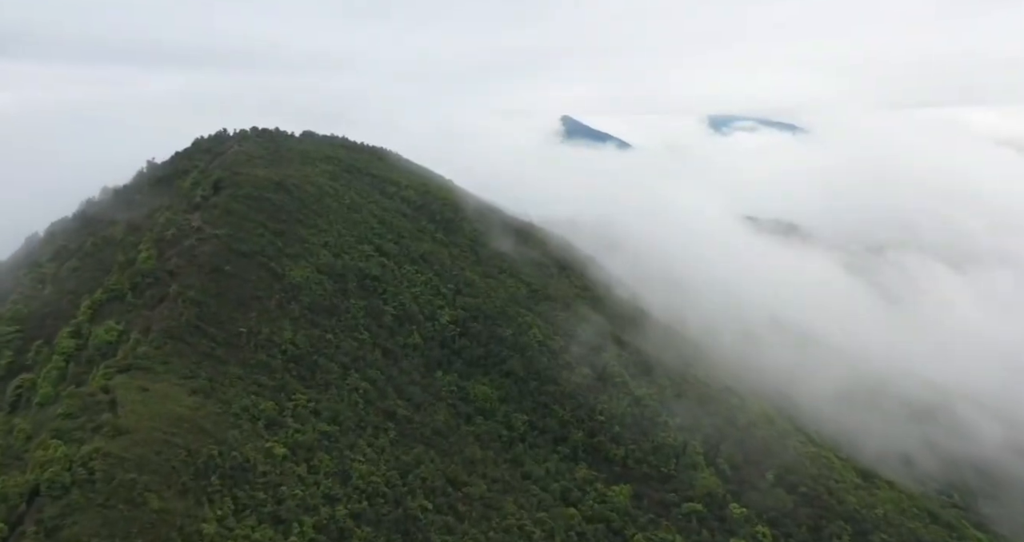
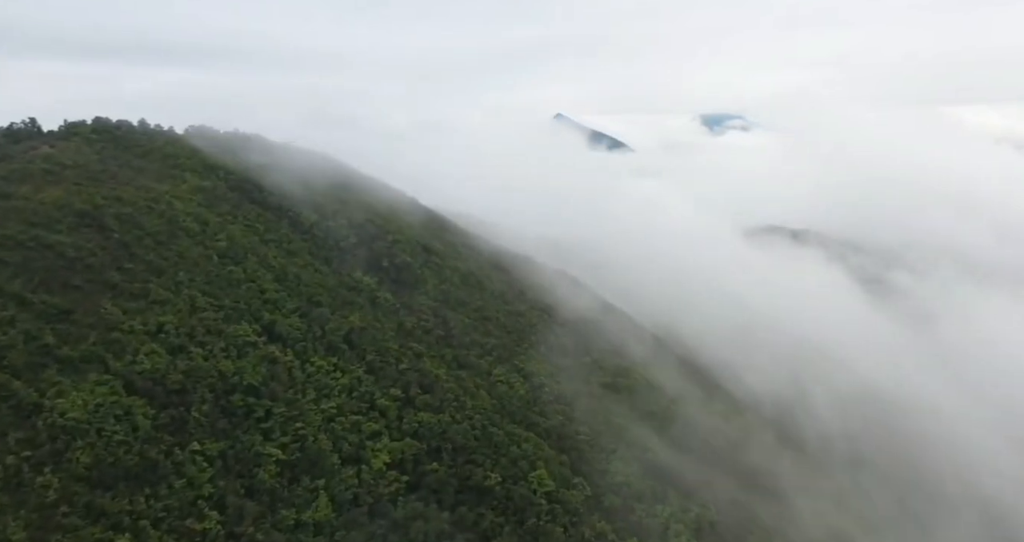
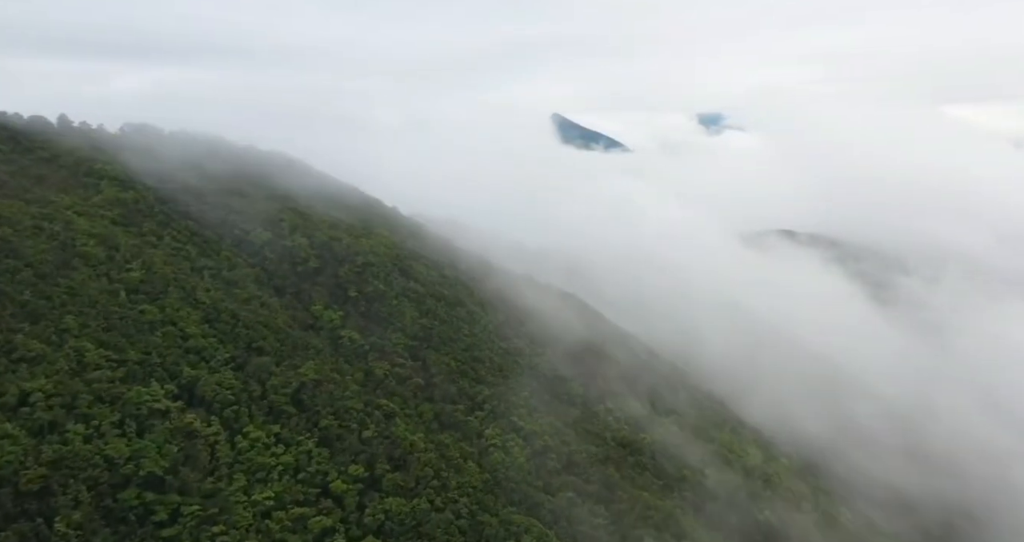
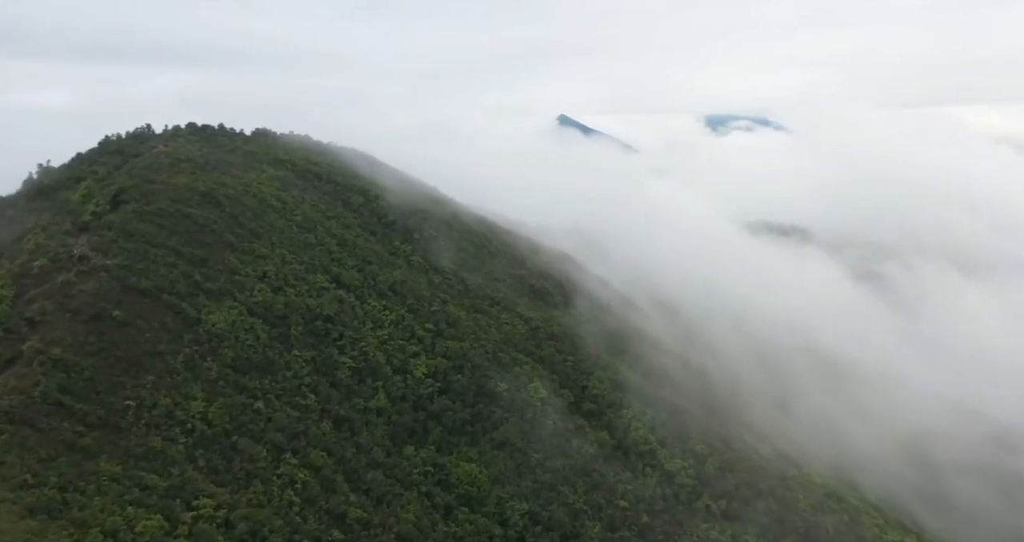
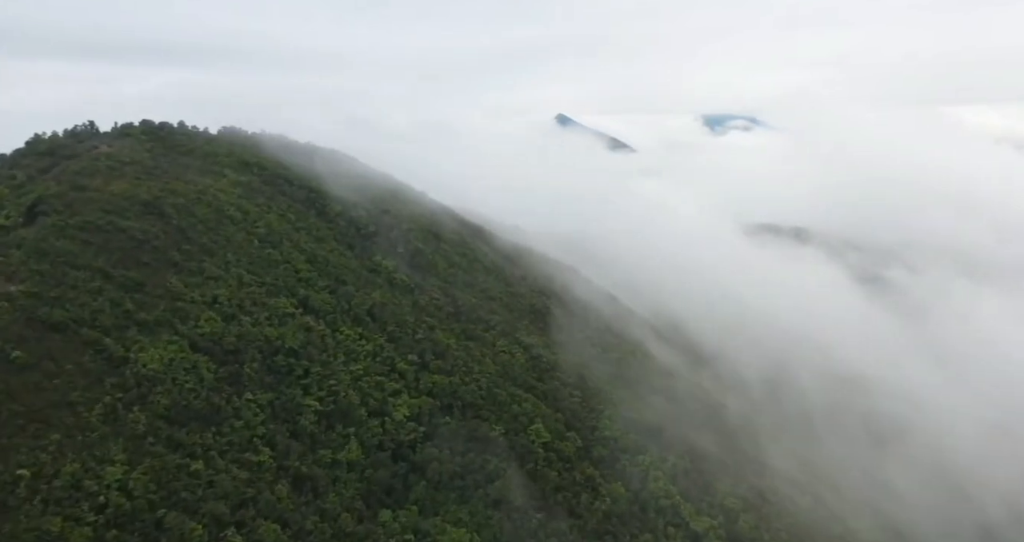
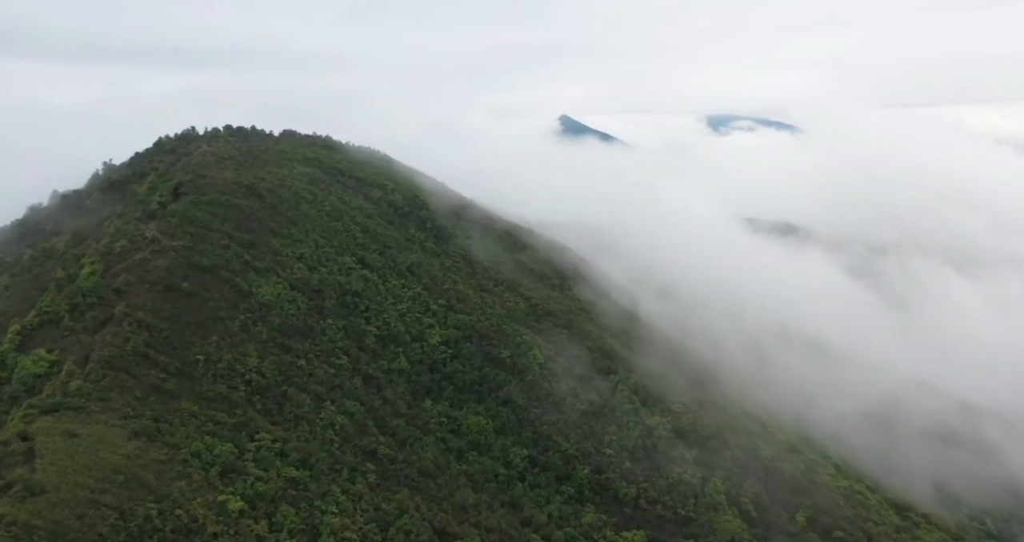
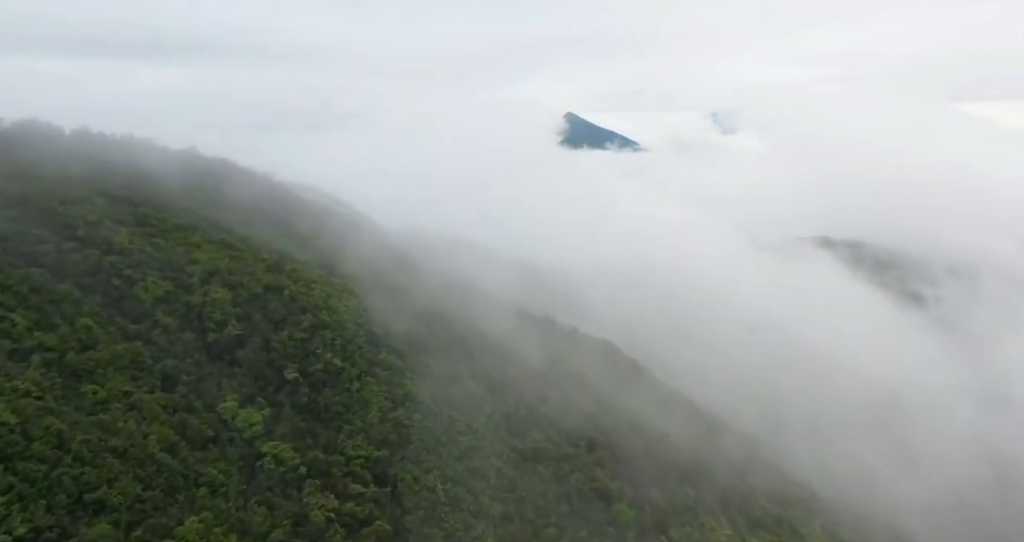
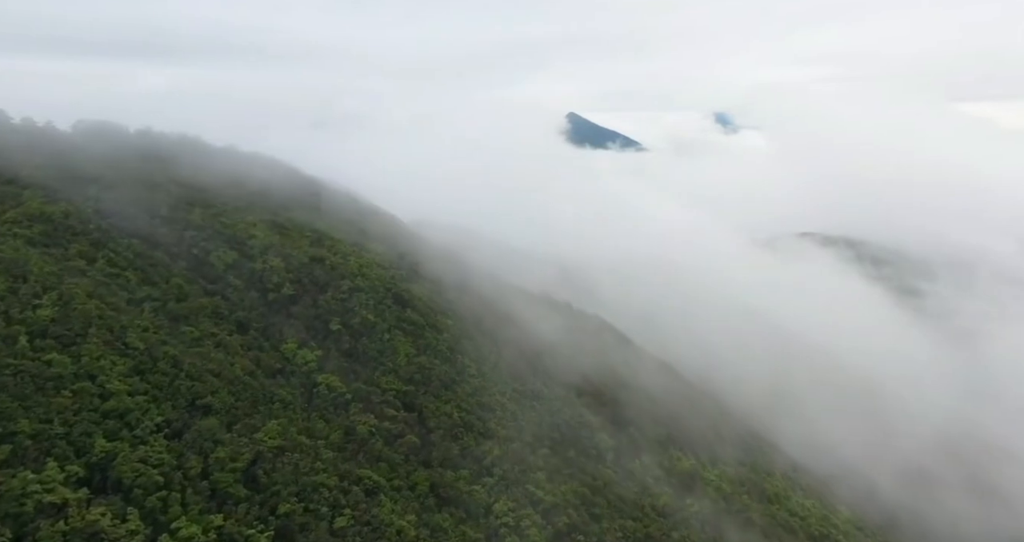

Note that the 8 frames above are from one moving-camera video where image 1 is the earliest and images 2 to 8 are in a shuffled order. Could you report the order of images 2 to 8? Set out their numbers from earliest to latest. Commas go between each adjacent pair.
6, 4, 5, 2, 3, 8, 7
